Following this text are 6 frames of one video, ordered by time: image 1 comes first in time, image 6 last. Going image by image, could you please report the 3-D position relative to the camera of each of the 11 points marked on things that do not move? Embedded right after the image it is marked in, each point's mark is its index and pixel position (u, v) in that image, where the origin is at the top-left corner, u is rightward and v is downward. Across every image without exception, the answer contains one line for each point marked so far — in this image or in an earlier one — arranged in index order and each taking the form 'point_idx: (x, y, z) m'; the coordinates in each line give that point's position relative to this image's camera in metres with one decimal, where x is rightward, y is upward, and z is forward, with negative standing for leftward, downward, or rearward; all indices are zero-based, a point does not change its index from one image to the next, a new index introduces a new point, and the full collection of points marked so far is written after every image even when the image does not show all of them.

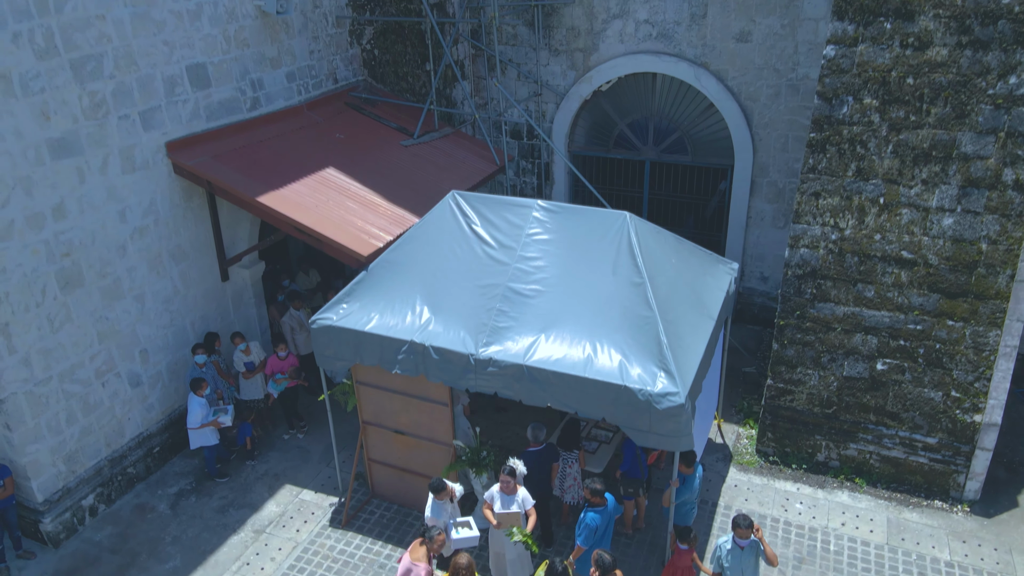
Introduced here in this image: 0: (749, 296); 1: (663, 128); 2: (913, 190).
0: (+2.6, -0.1, +8.3) m
1: (+1.7, +1.7, +8.1) m
2: (+3.0, +0.7, +5.6) m
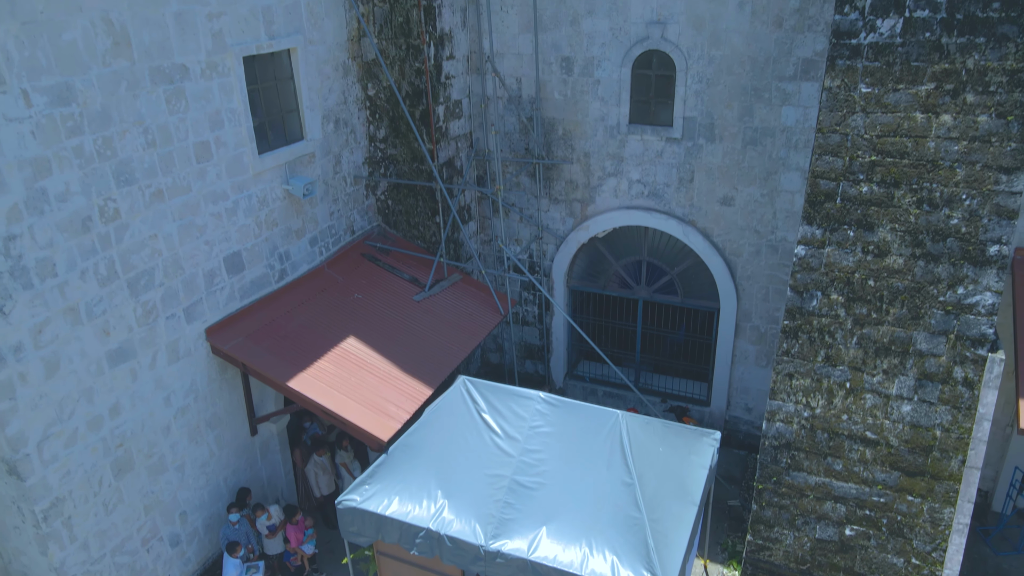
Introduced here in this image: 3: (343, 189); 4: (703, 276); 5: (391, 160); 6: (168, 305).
0: (+2.7, -1.6, +8.9) m
1: (+1.7, +0.2, +8.8) m
2: (+3.0, -0.8, +6.2) m
3: (-1.8, +1.1, +8.1) m
4: (+2.2, +0.1, +8.5) m
5: (-1.4, +1.5, +8.4) m
6: (-2.8, -0.1, +6.1) m
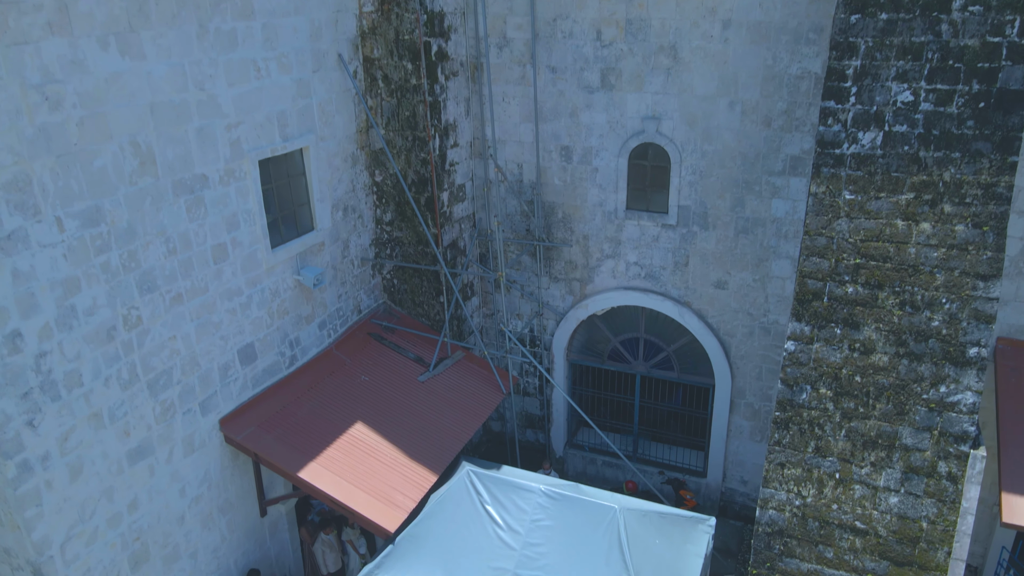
0: (+2.7, -2.5, +9.2) m
1: (+1.7, -0.7, +9.0) m
2: (+3.1, -1.6, +6.5) m
3: (-1.8, +0.2, +8.5) m
4: (+2.2, -0.8, +8.8) m
5: (-1.3, +0.5, +8.7) m
6: (-2.8, -1.0, +6.4) m
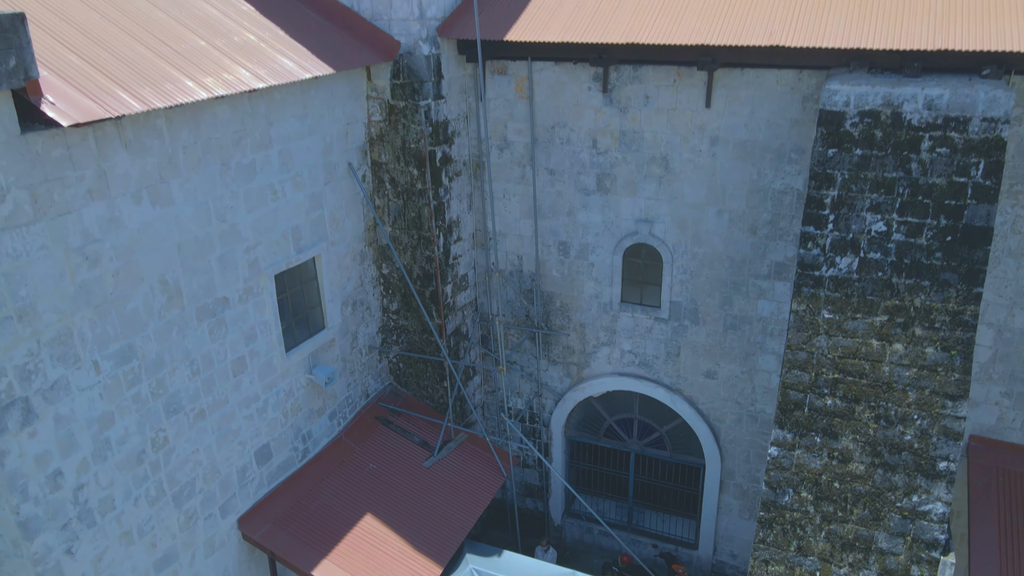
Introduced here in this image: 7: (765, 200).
0: (+2.7, -3.6, +9.6) m
1: (+1.7, -1.8, +9.5) m
2: (+3.1, -2.6, +6.9) m
3: (-1.8, -0.9, +8.9) m
4: (+2.2, -1.8, +9.2) m
5: (-1.3, -0.5, +9.2) m
6: (-2.8, -2.0, +6.8) m
7: (+2.6, +0.9, +7.7) m
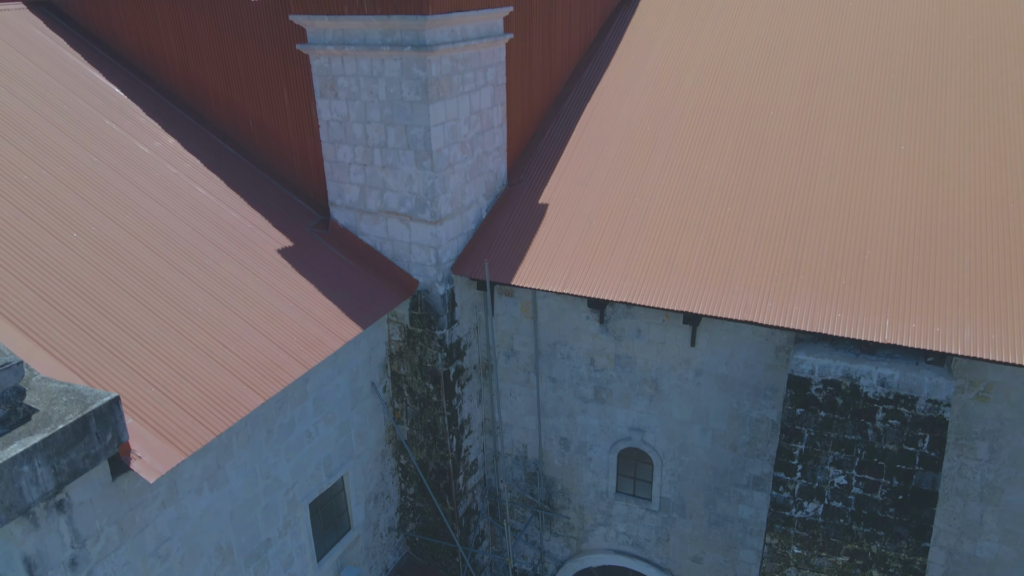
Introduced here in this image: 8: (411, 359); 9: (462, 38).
0: (+2.8, -6.1, +10.5) m
1: (+1.8, -4.3, +10.4) m
2: (+3.1, -5.1, +7.8) m
3: (-1.7, -3.4, +9.8) m
4: (+2.3, -4.3, +10.2) m
5: (-1.3, -3.0, +10.1) m
6: (-2.7, -4.5, +7.7) m
7: (+2.7, -1.6, +8.6) m
8: (-1.2, -0.9, +9.2) m
9: (-0.5, +2.7, +8.1) m
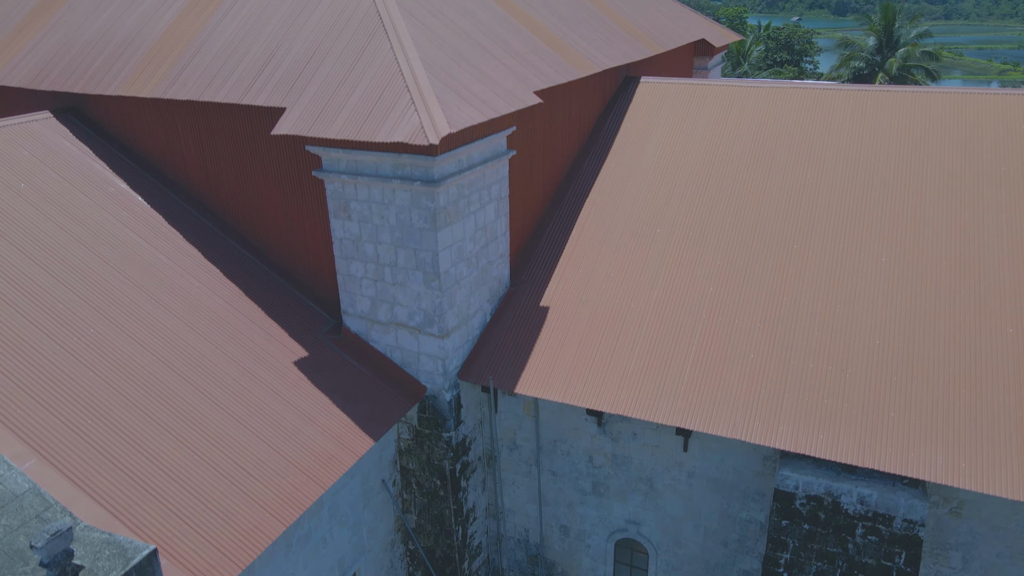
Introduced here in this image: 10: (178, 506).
0: (+2.8, -7.4, +11.0) m
1: (+1.8, -5.6, +10.9) m
2: (+3.2, -6.4, +8.4) m
3: (-1.7, -4.7, +10.3) m
4: (+2.3, -5.6, +10.7) m
5: (-1.2, -4.3, +10.6) m
6: (-2.7, -5.8, +8.2) m
7: (+2.7, -2.9, +9.2) m
8: (-1.2, -2.2, +9.7) m
9: (-0.5, +1.4, +8.6) m
10: (-3.1, -2.0, +6.8) m
